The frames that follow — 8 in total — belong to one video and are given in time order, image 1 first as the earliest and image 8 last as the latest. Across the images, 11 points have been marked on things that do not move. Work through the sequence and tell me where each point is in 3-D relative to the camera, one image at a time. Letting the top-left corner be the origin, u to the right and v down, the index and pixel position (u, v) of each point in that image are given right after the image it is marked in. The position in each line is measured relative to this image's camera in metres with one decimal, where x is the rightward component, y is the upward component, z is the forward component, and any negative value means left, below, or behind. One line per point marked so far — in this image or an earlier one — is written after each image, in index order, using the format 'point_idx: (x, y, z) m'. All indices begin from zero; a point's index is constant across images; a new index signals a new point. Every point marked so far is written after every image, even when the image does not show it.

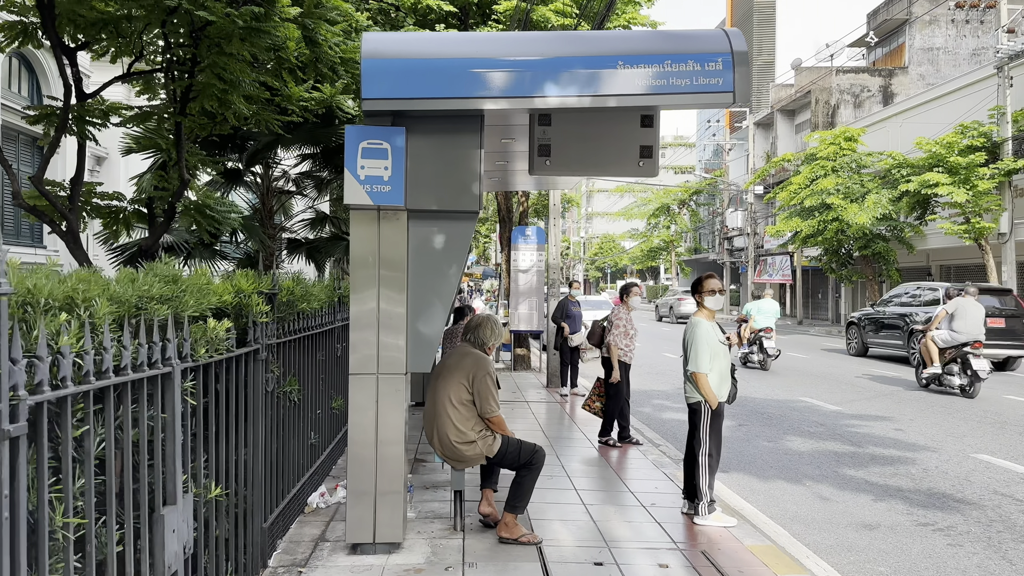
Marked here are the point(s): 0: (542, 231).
0: (+0.5, +1.1, +14.6) m
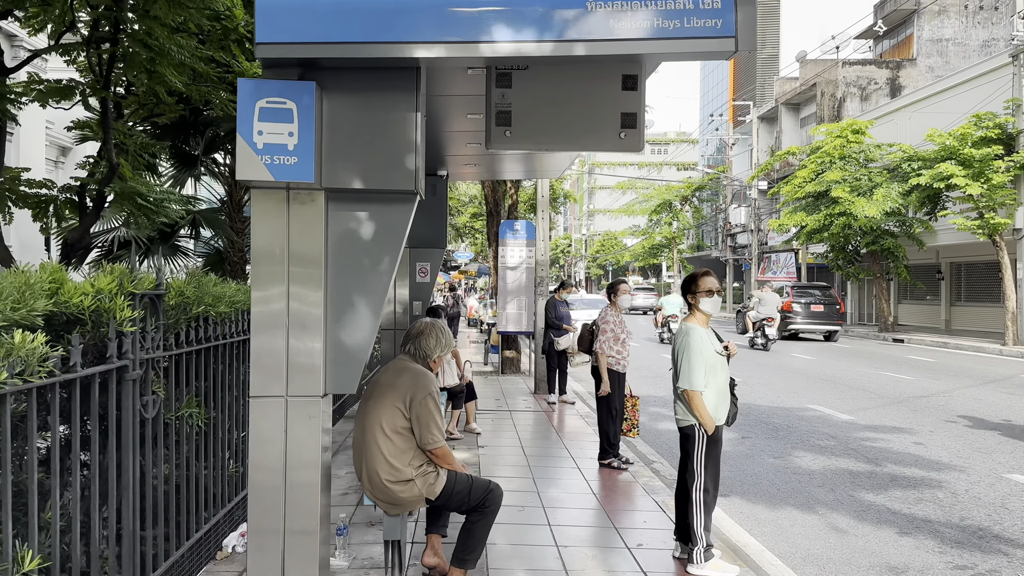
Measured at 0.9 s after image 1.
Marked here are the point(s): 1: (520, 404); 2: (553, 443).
0: (+0.3, +1.1, +13.7) m
1: (+0.1, -1.5, +10.7) m
2: (+0.4, -1.5, +8.2) m
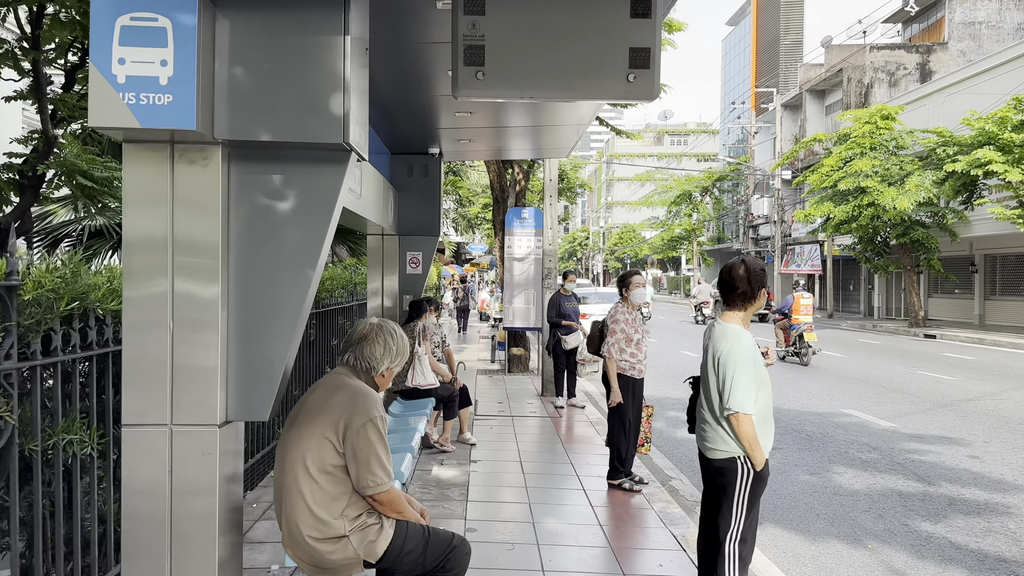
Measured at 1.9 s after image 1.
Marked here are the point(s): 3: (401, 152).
0: (+0.4, +1.2, +12.6) m
1: (+0.1, -1.4, +9.7) m
2: (+0.4, -1.4, +7.2) m
3: (-1.1, +1.4, +8.2) m
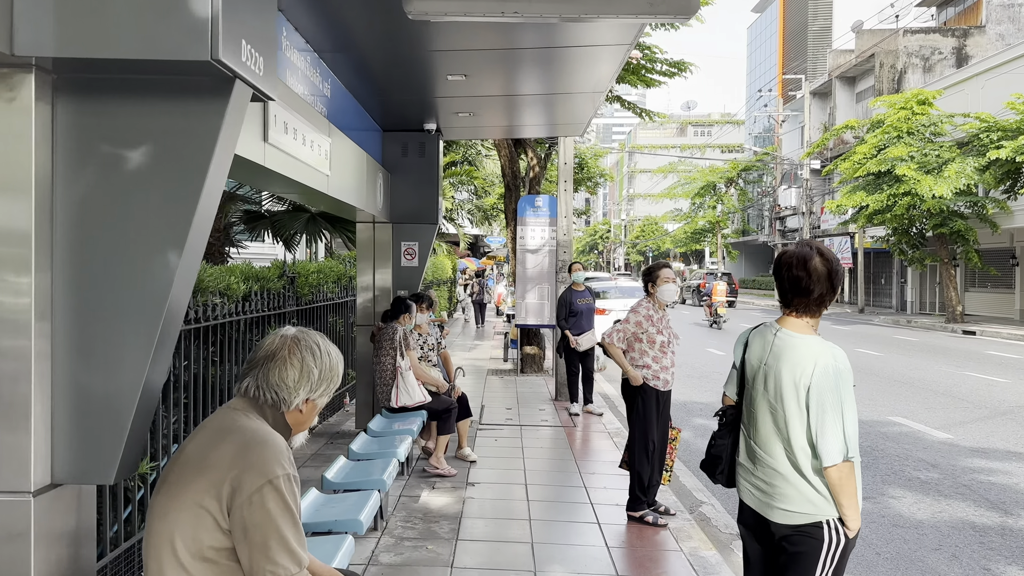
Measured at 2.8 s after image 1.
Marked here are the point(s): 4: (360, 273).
0: (+0.6, +1.3, +11.7) m
1: (+0.3, -1.3, +8.8) m
2: (+0.4, -1.4, +6.2) m
3: (-1.1, +1.4, +7.3) m
4: (-1.4, +0.1, +7.4) m
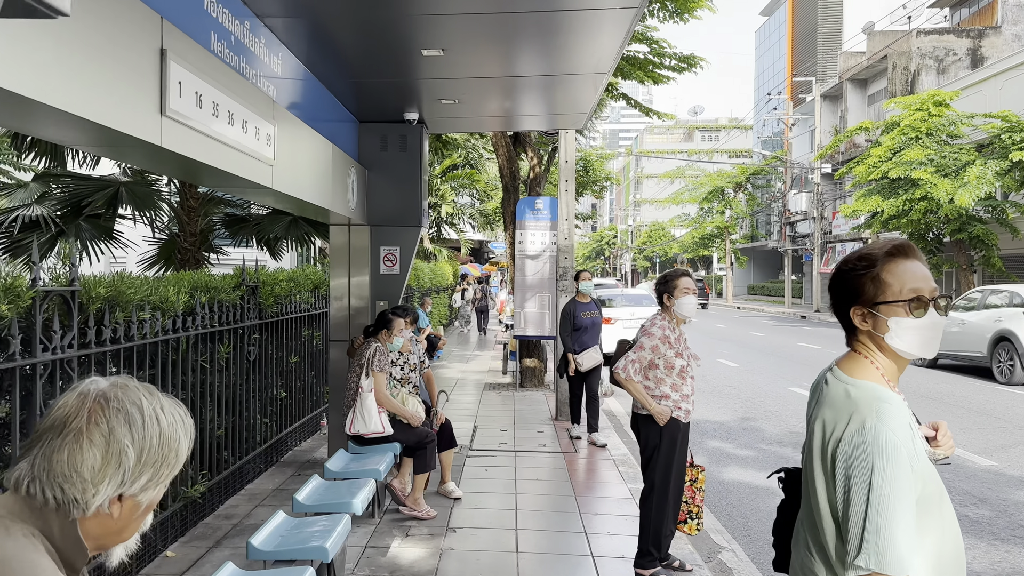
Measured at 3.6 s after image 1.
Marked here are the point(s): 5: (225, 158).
0: (+0.6, +1.2, +10.9) m
1: (+0.2, -1.4, +8.0) m
2: (+0.3, -1.5, +5.4) m
3: (-1.1, +1.3, +6.5) m
4: (-1.5, +0.1, +6.6) m
5: (-1.2, +0.5, +3.4) m
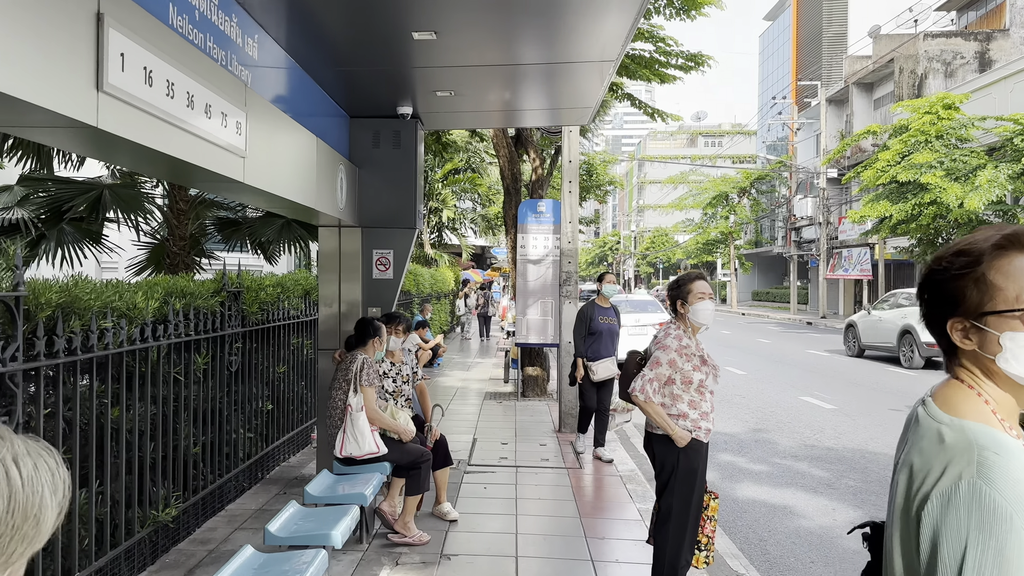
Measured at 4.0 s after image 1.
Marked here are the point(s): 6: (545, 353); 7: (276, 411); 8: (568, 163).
0: (+0.6, +1.1, +10.5) m
1: (+0.2, -1.5, +7.6) m
2: (+0.3, -1.5, +5.0) m
3: (-1.1, +1.3, +6.1) m
4: (-1.5, 0.0, +6.2) m
5: (-1.2, +0.5, +3.0) m
6: (+0.5, -0.9, +11.3) m
7: (-1.9, -1.0, +6.6) m
8: (+0.6, +1.3, +8.8) m
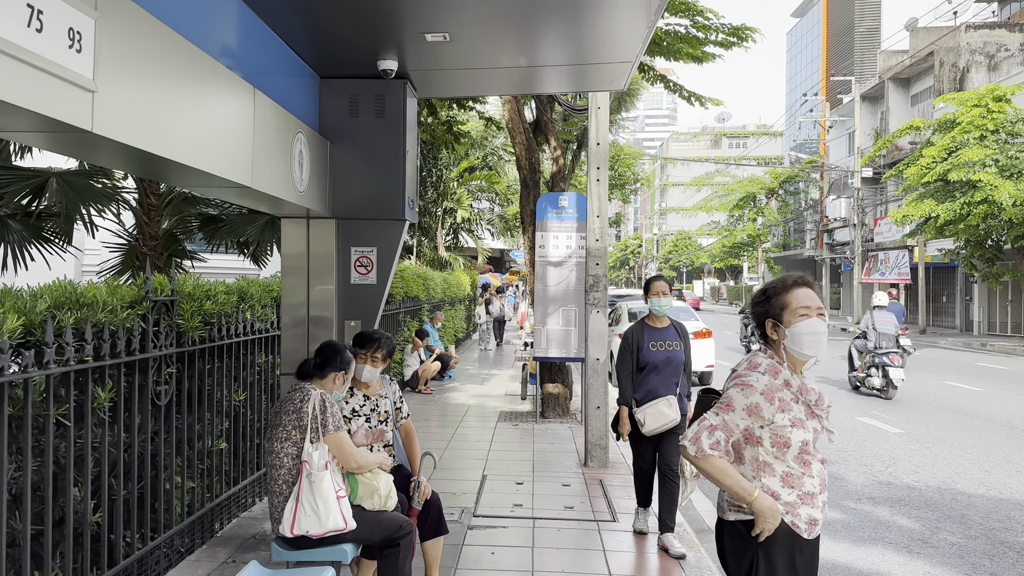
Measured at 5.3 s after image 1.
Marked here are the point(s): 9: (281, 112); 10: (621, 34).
0: (+0.8, +1.0, +9.1) m
1: (+0.3, -1.5, +6.2) m
2: (+0.4, -1.5, +3.7) m
3: (-1.0, +1.2, +4.8) m
4: (-1.4, 0.0, +4.9) m
5: (-1.2, +0.5, +1.7) m
6: (+0.7, -1.0, +10.0) m
7: (-1.8, -1.0, +5.3) m
8: (+0.8, +1.3, +7.5) m
9: (-1.1, +0.9, +4.0) m
10: (+0.6, +1.4, +4.6) m
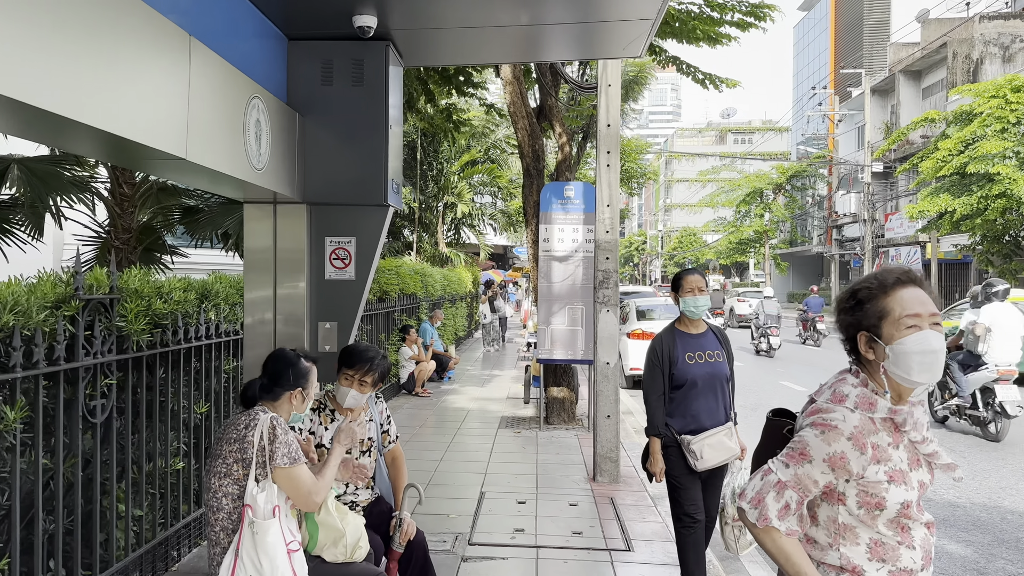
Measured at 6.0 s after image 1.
0: (+0.8, +1.1, +8.5) m
1: (+0.3, -1.5, +5.6) m
2: (+0.4, -1.5, +3.0) m
3: (-1.0, +1.3, +4.1) m
4: (-1.4, 0.0, +4.3) m
5: (-1.2, +0.5, +1.0) m
6: (+0.7, -1.0, +9.3) m
7: (-1.8, -1.0, +4.6) m
8: (+0.8, +1.3, +6.8) m
9: (-1.1, +0.9, +3.3) m
10: (+0.6, +1.4, +3.9) m
